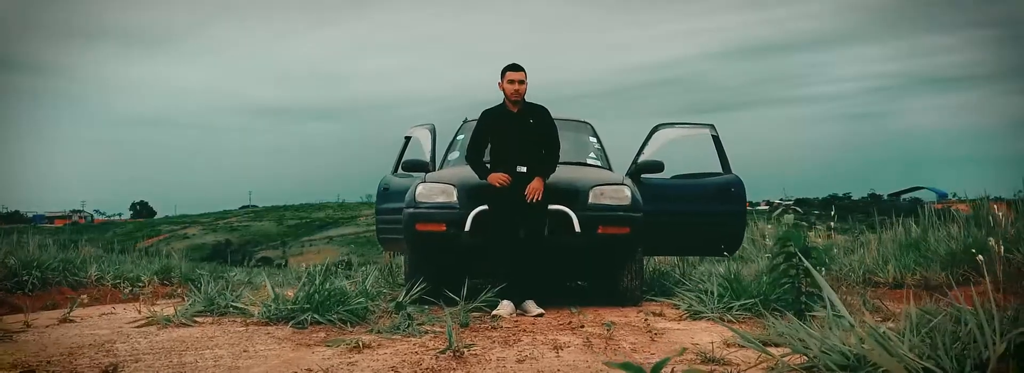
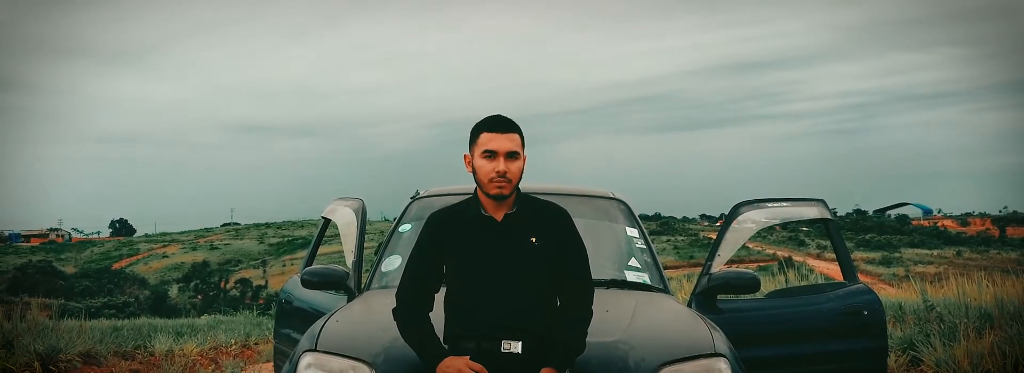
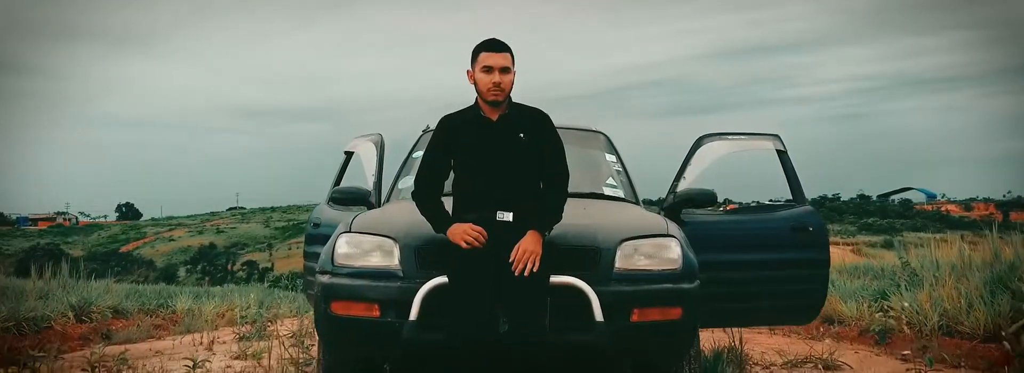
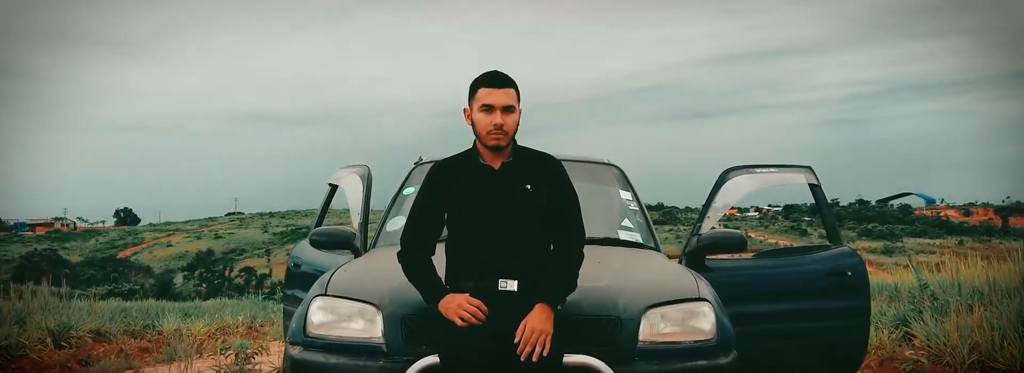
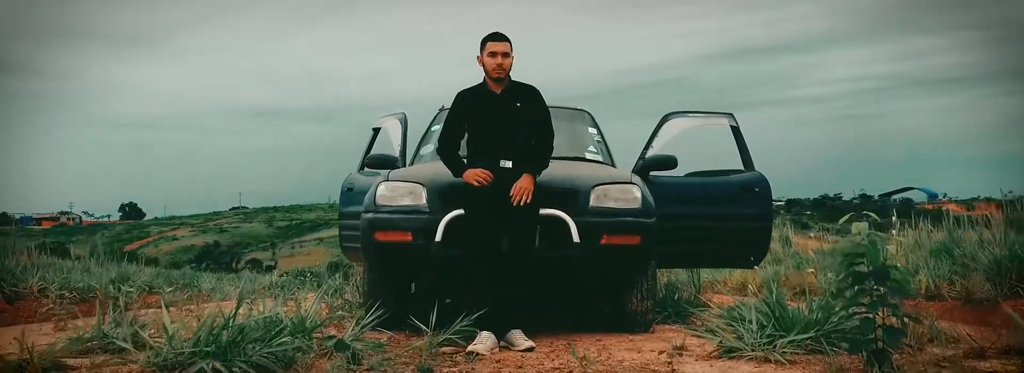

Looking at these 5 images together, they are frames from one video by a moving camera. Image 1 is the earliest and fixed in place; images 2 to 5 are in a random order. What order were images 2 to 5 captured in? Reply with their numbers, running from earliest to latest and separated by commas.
5, 3, 4, 2
